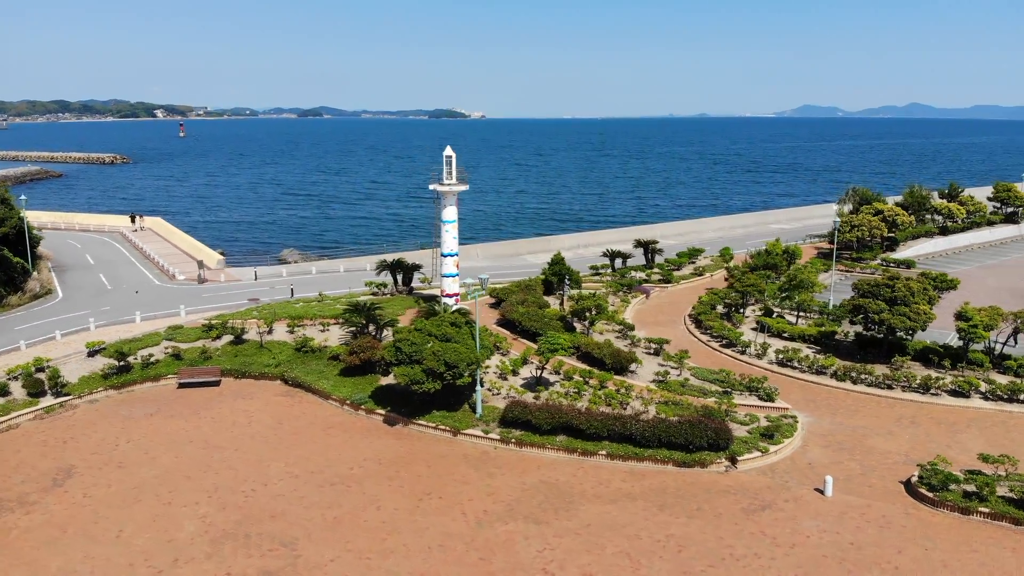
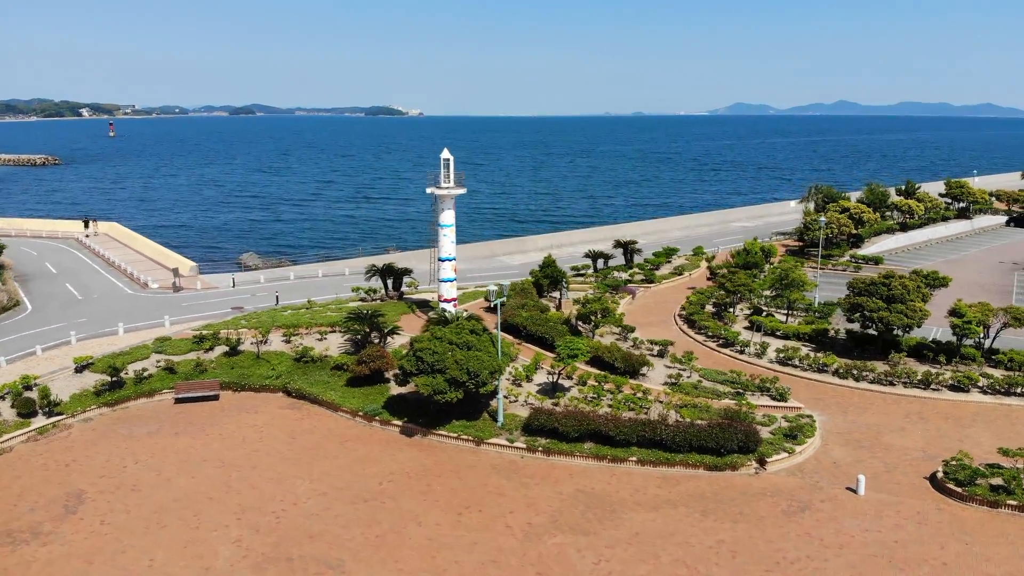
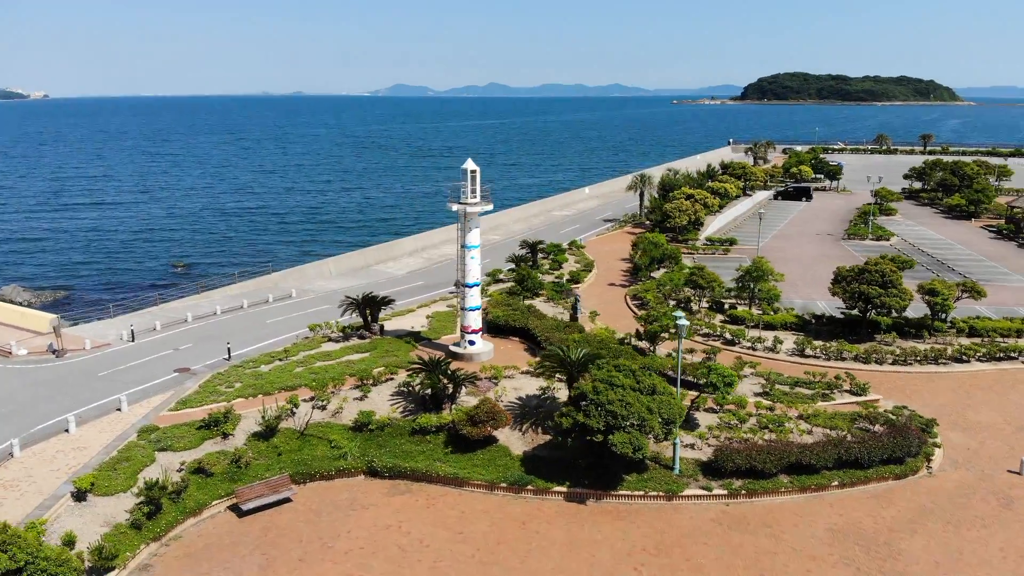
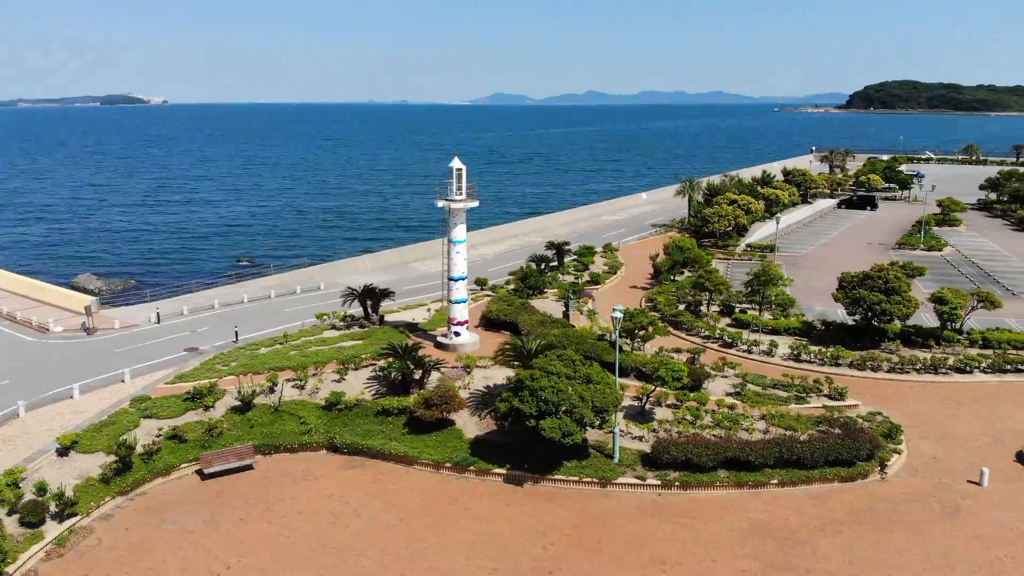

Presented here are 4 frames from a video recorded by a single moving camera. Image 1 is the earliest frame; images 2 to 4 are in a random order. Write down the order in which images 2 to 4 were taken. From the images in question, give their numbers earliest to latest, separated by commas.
2, 4, 3
